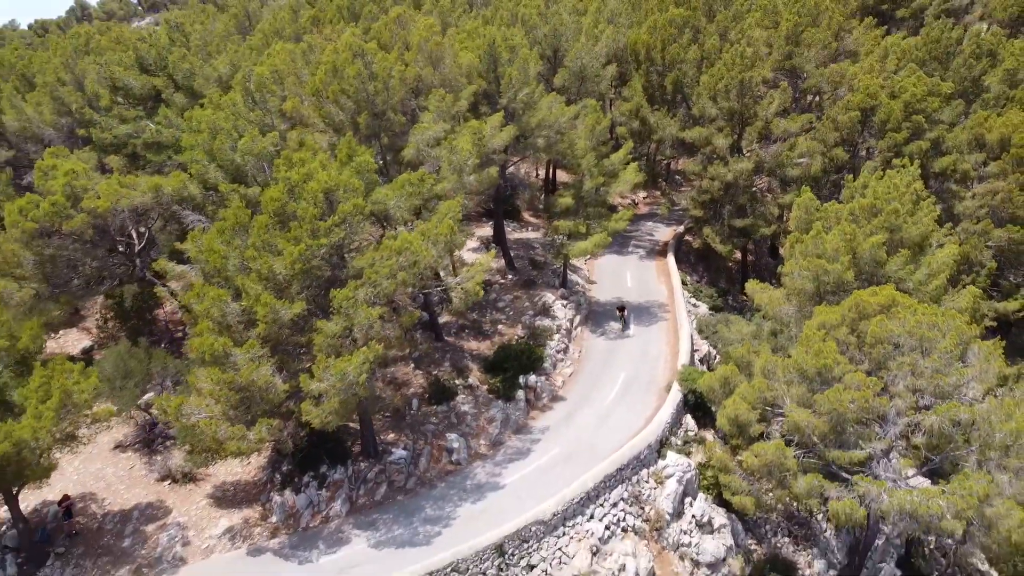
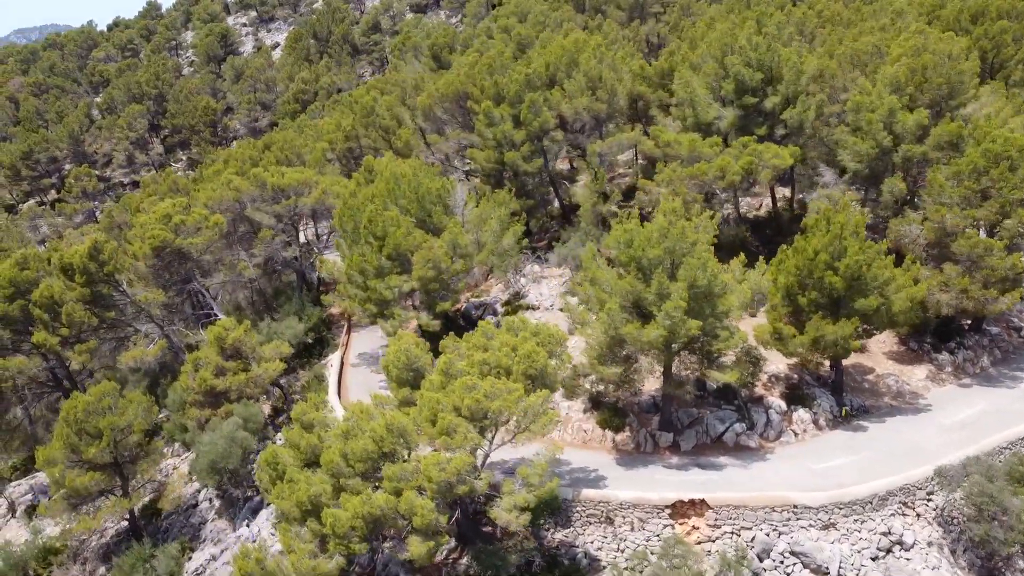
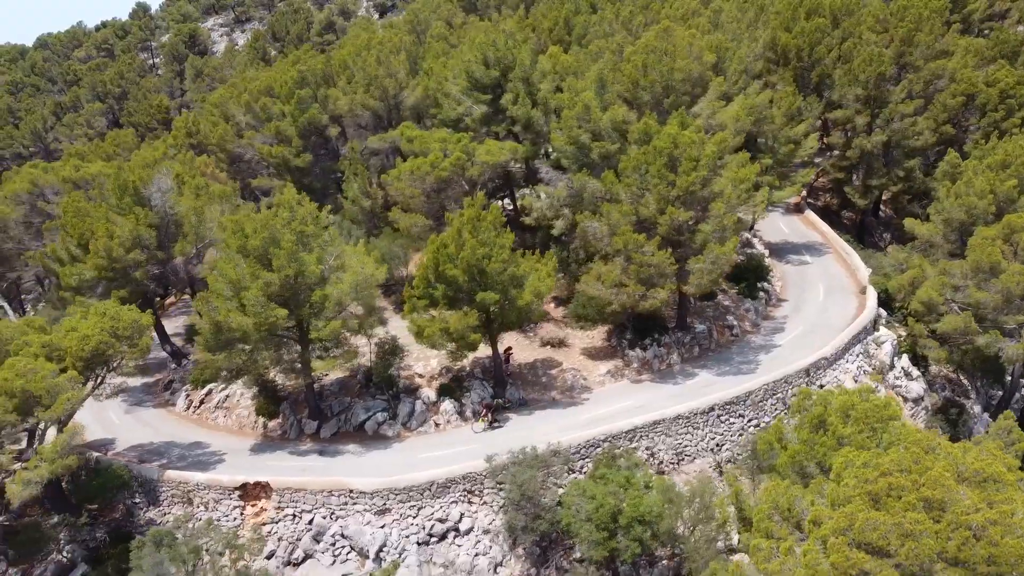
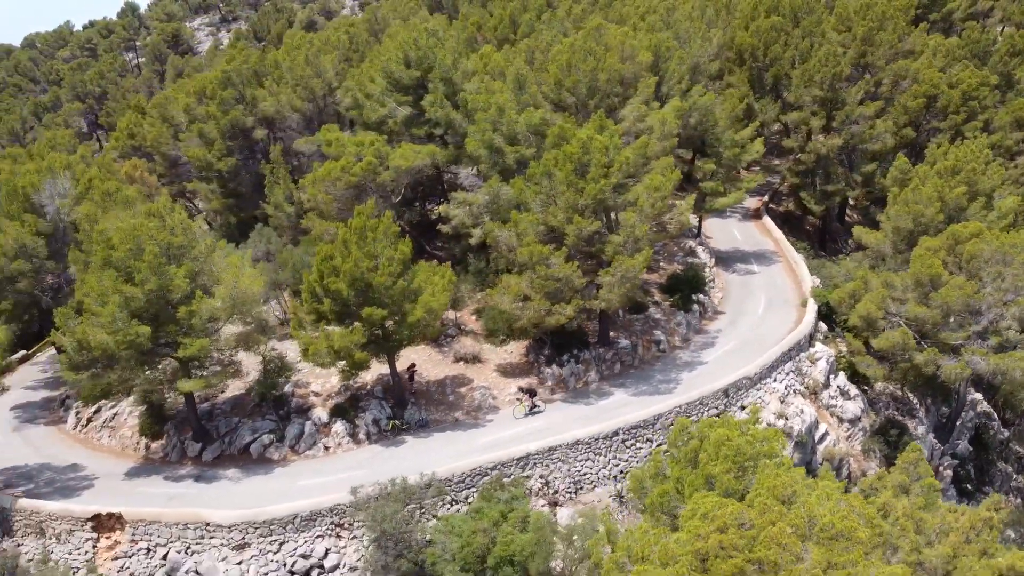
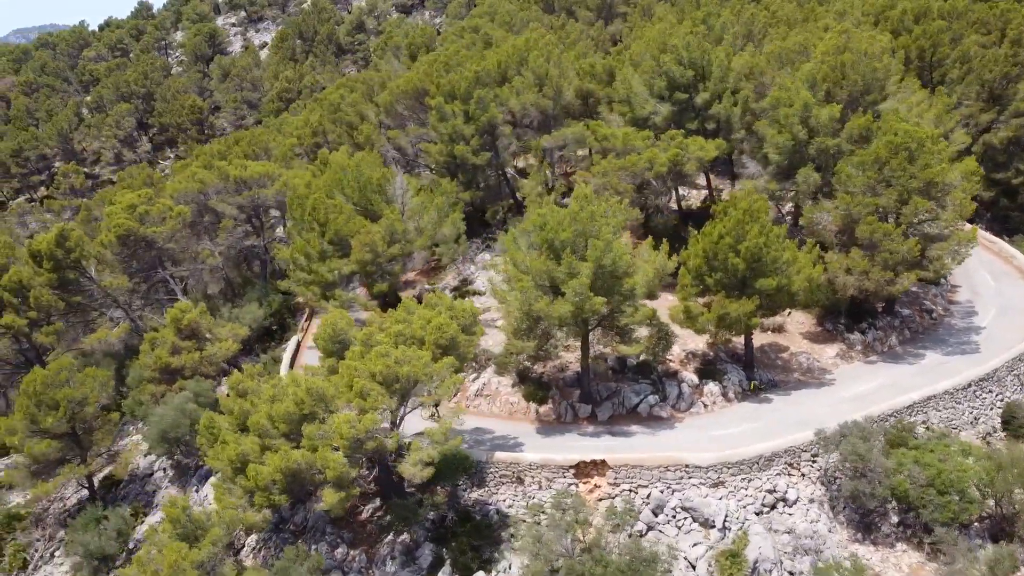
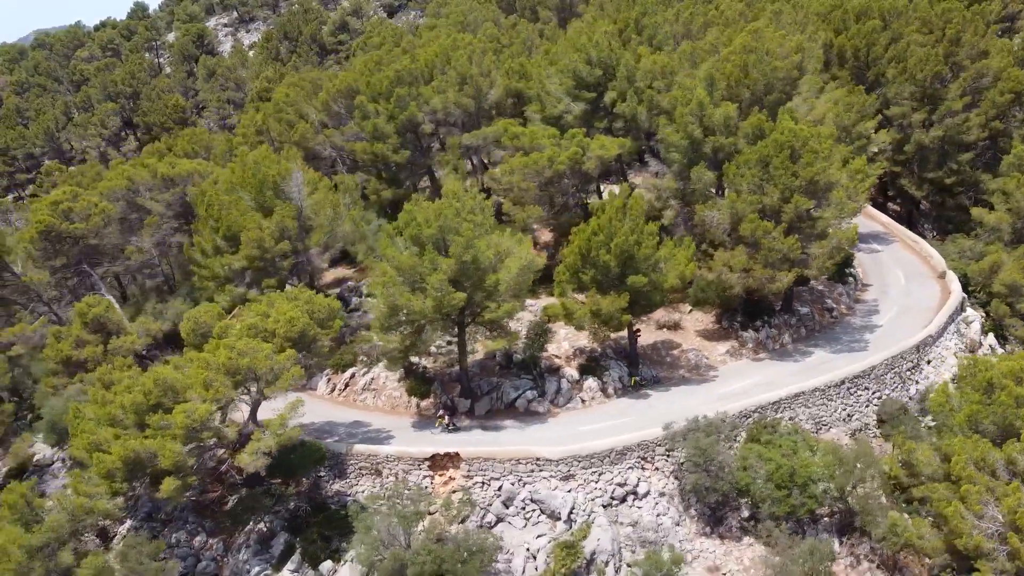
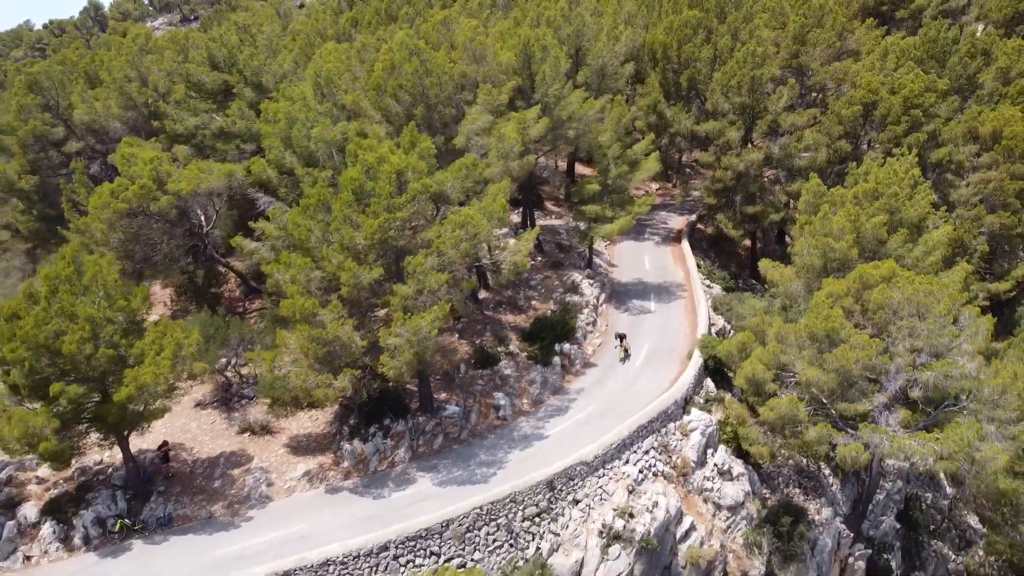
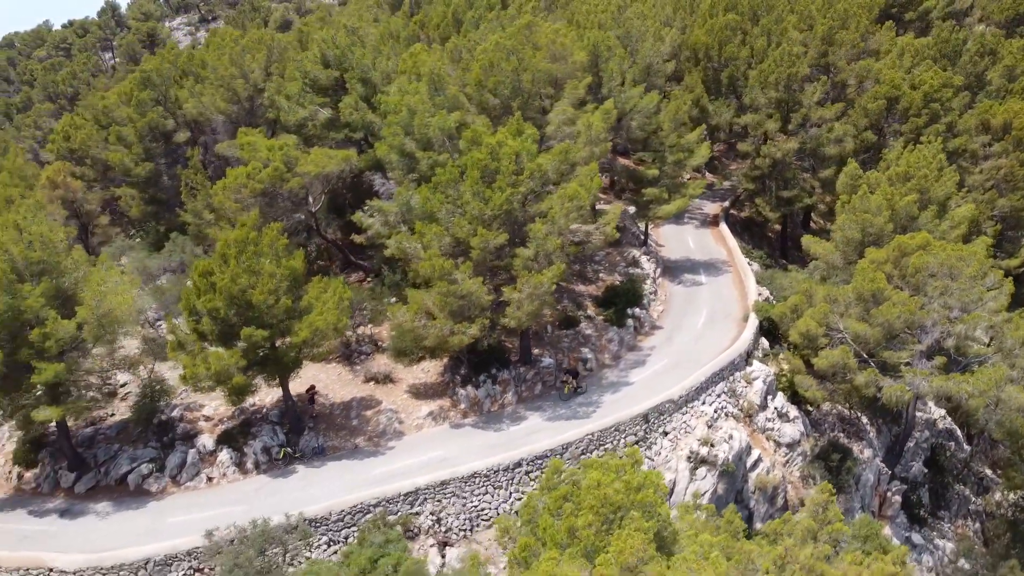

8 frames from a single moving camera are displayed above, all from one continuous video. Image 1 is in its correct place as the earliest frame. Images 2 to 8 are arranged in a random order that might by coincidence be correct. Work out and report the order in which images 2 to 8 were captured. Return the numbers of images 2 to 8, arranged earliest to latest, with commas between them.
7, 8, 4, 3, 6, 5, 2
